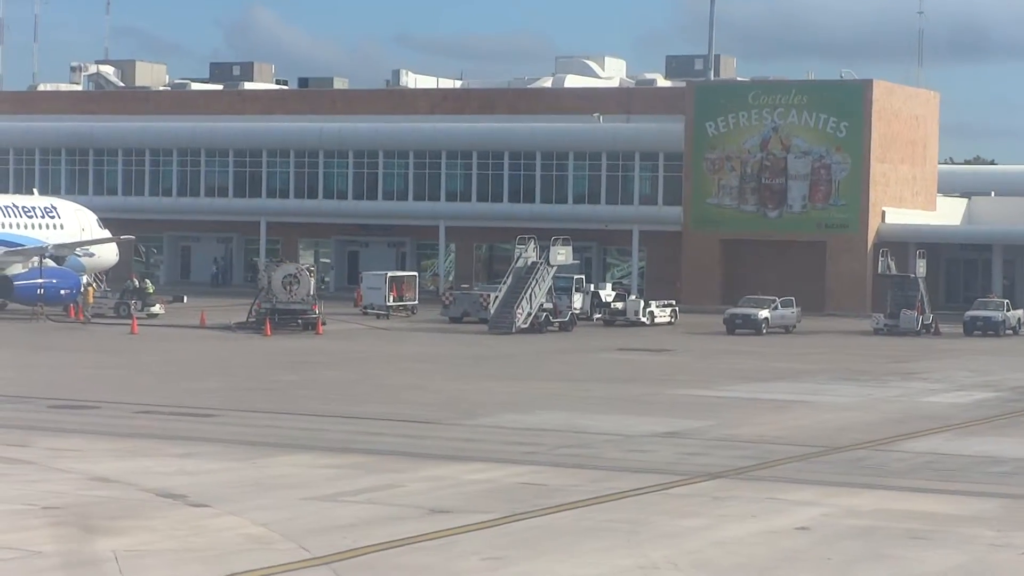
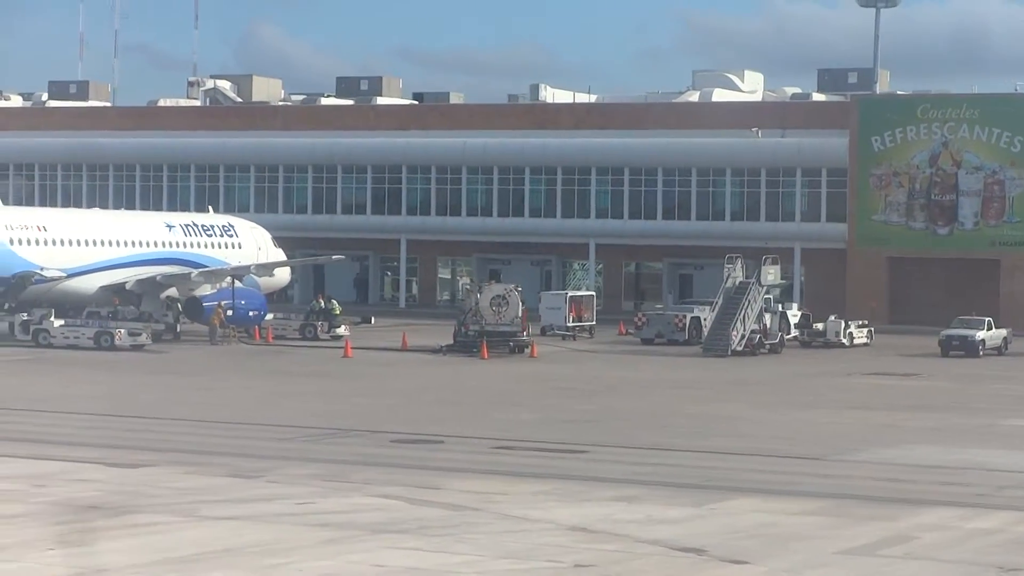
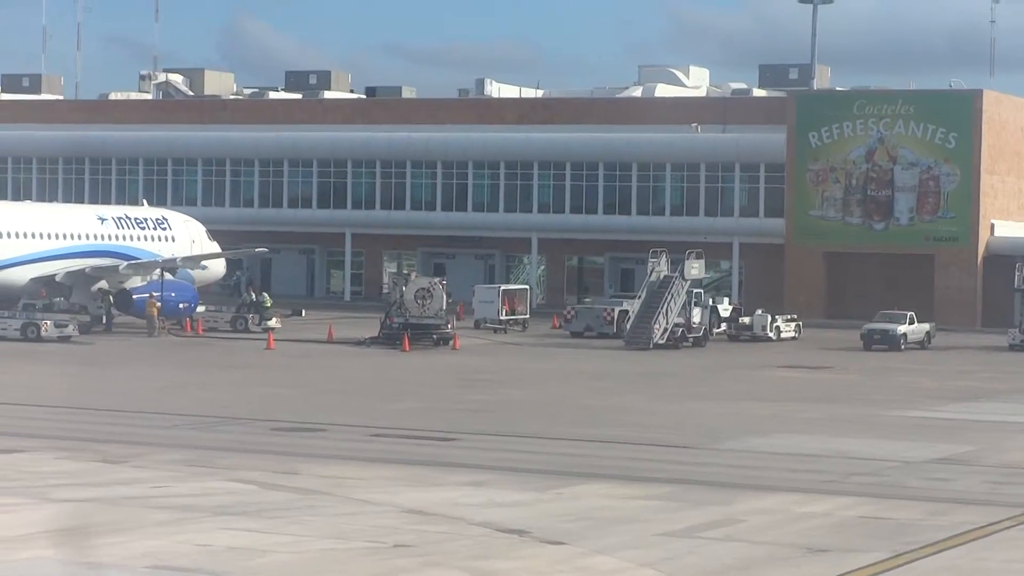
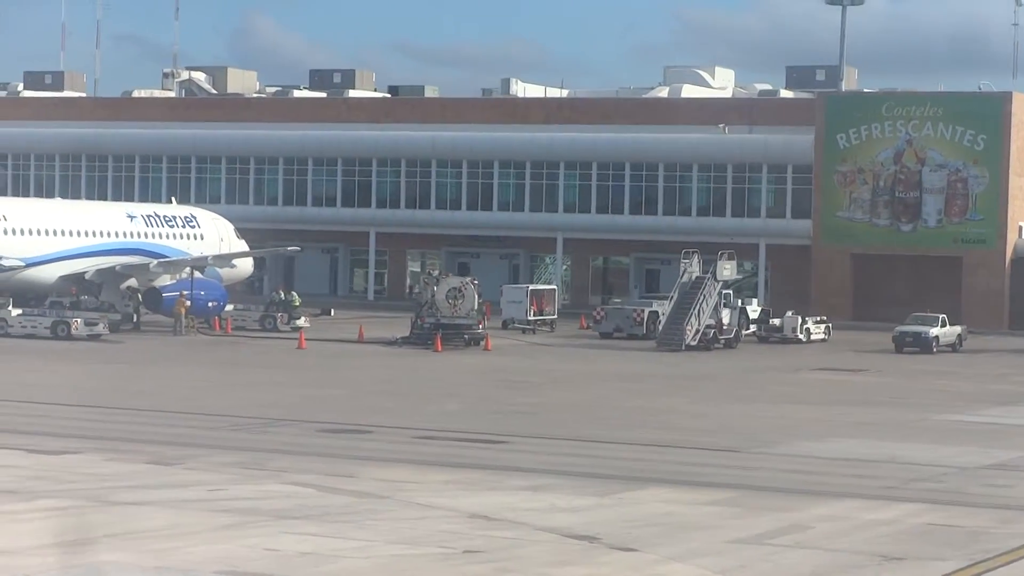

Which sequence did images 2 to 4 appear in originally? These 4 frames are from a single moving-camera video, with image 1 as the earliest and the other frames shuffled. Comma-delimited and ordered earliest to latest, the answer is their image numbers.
3, 4, 2
